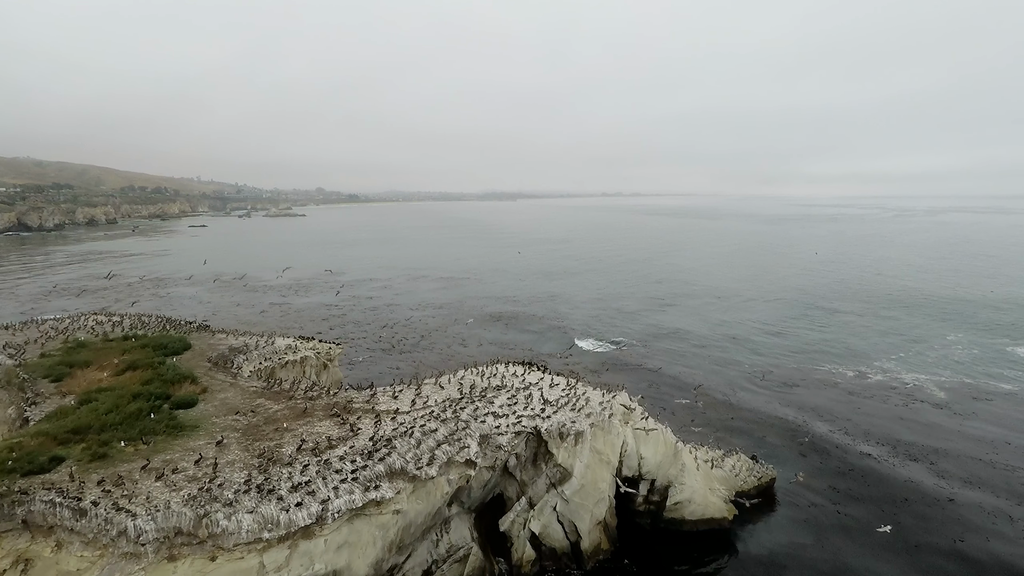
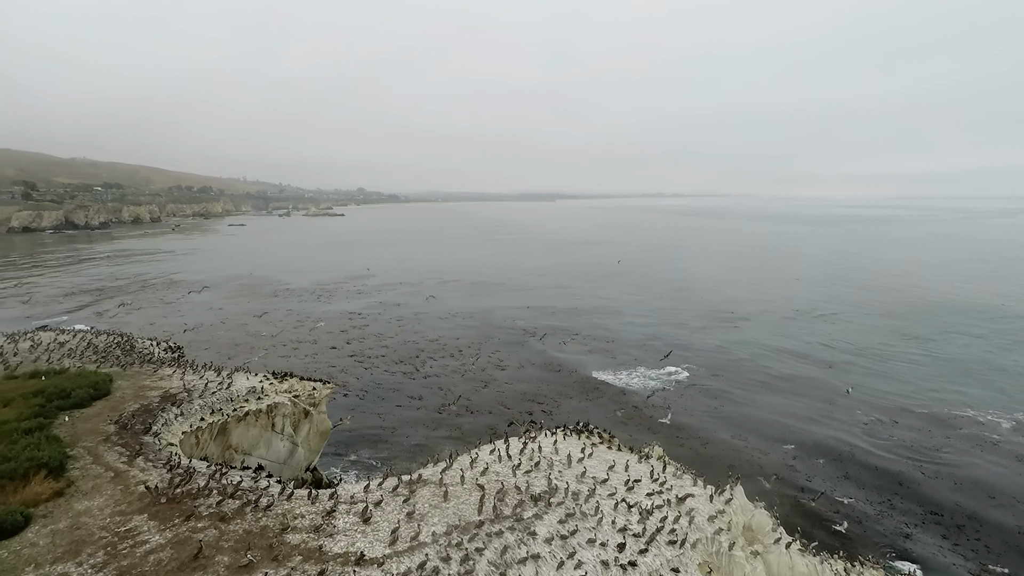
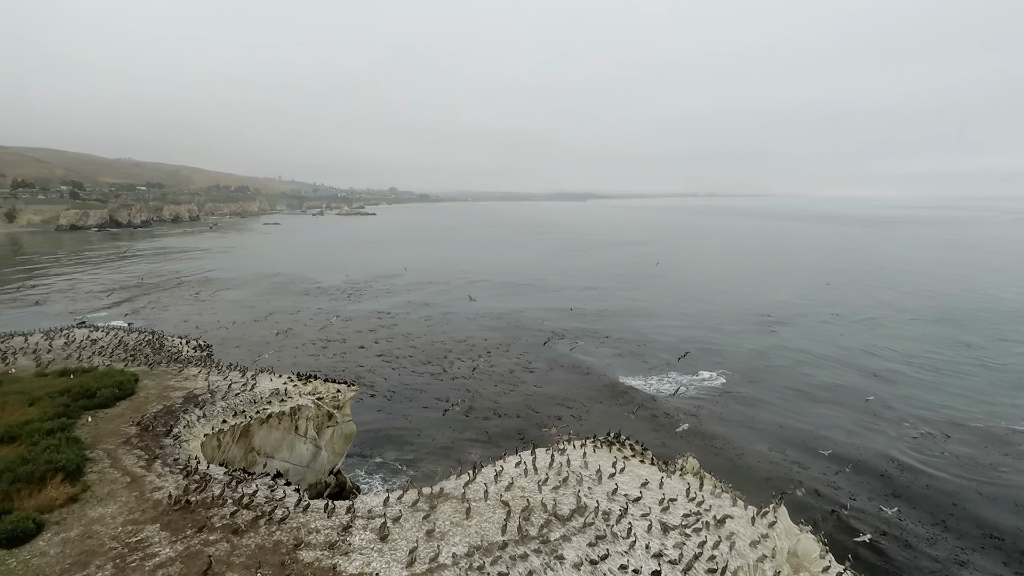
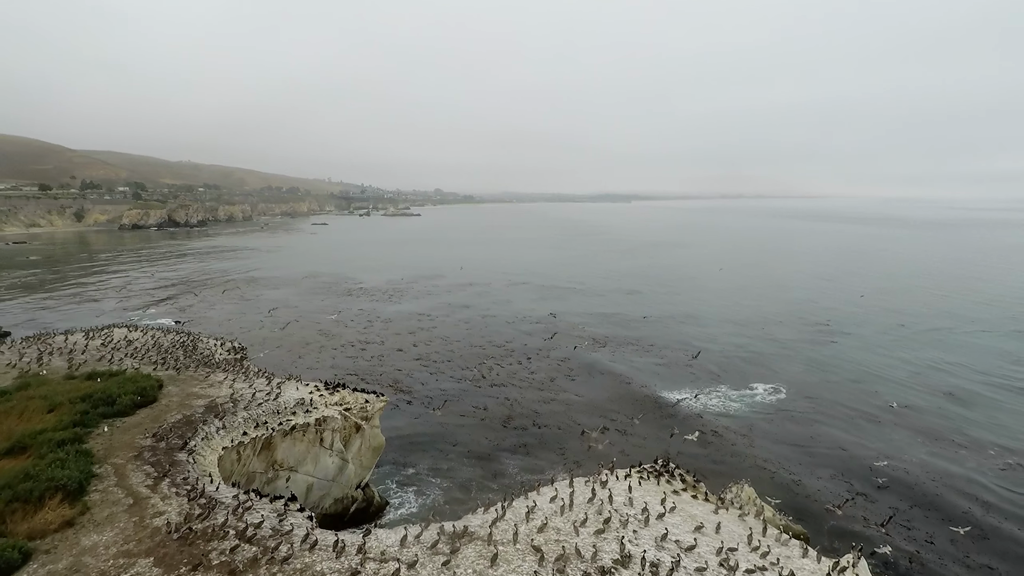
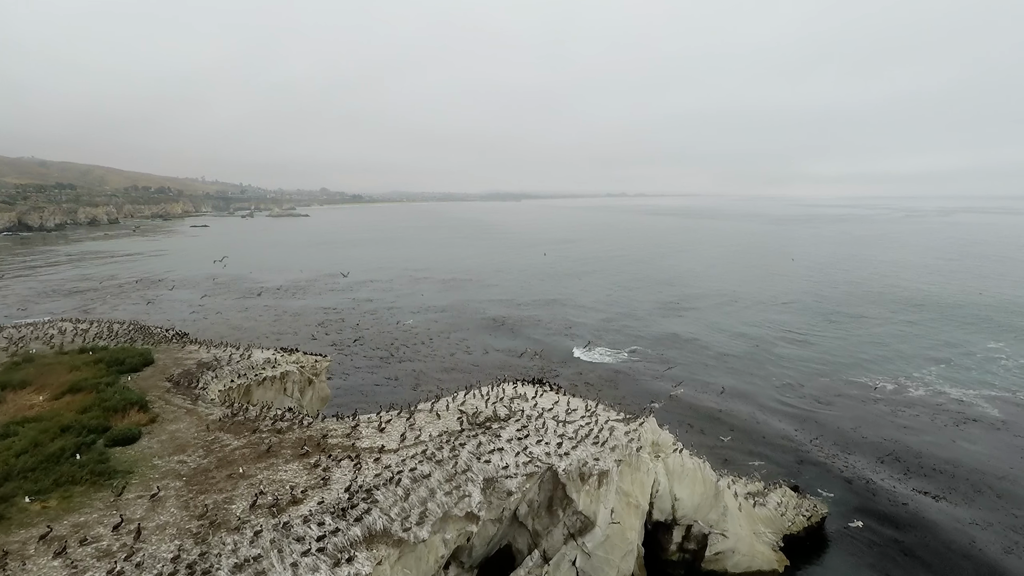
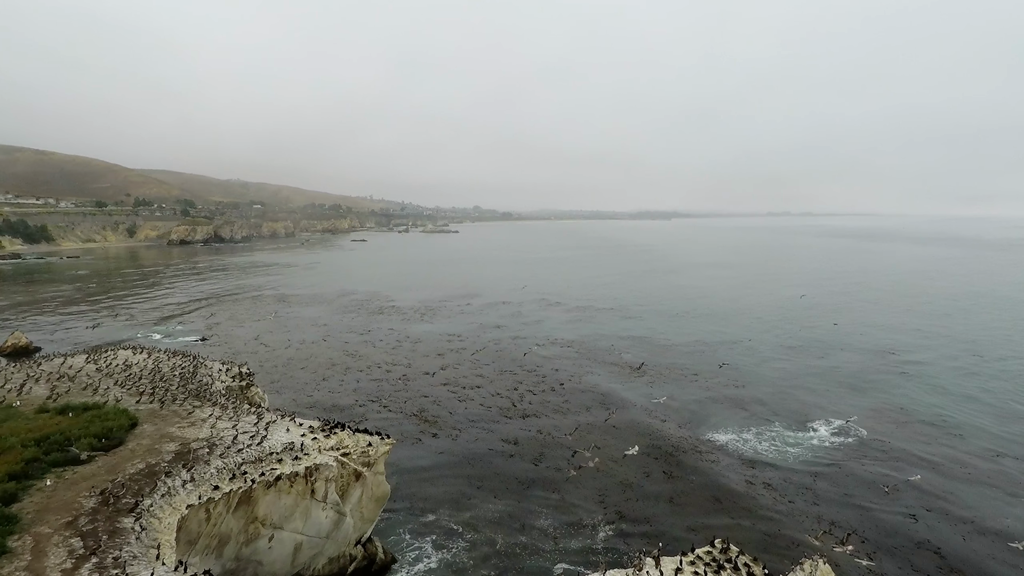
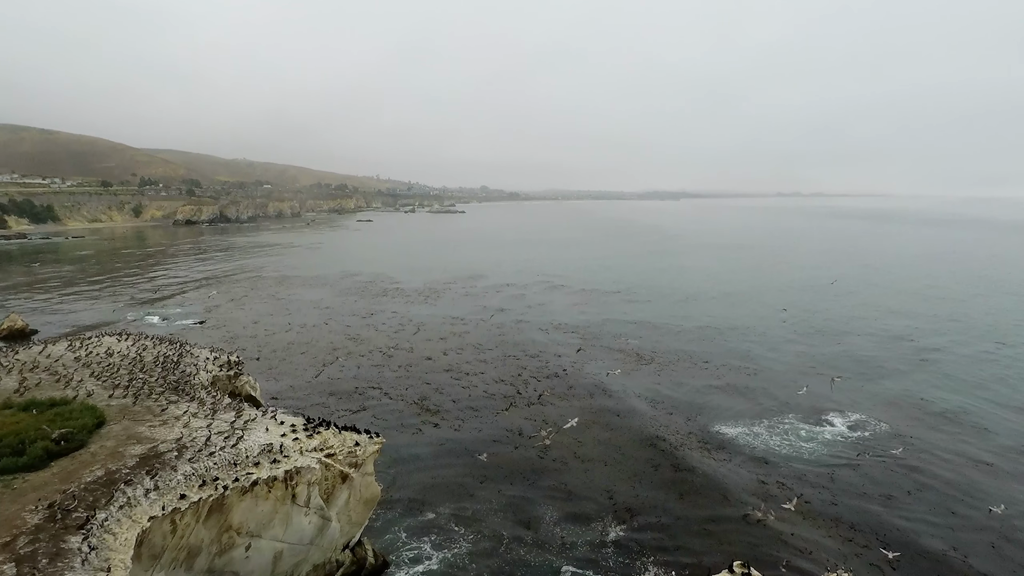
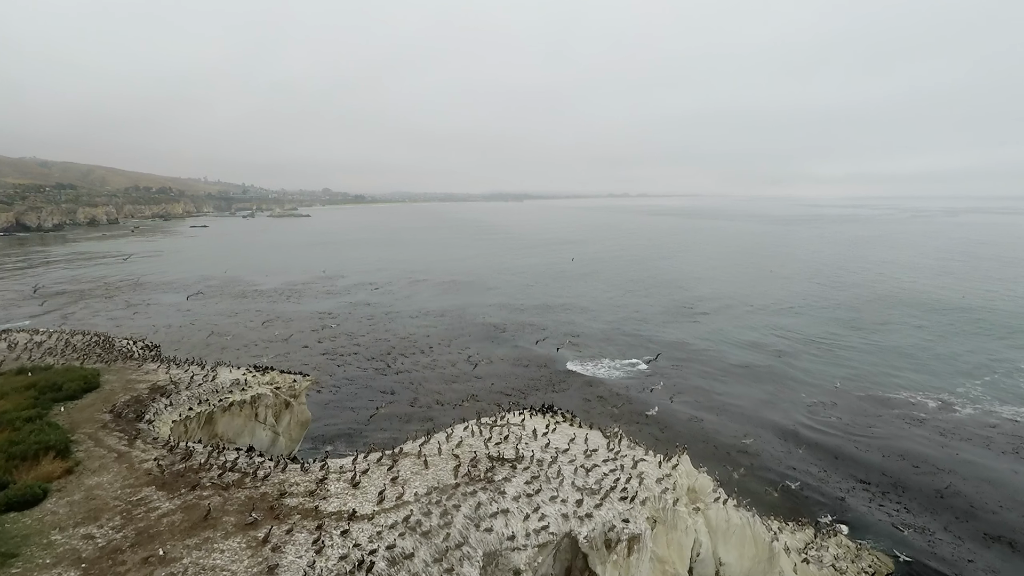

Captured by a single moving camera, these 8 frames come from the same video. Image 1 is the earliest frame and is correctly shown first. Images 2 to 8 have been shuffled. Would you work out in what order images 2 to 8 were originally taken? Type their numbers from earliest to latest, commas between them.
5, 8, 2, 3, 4, 6, 7
